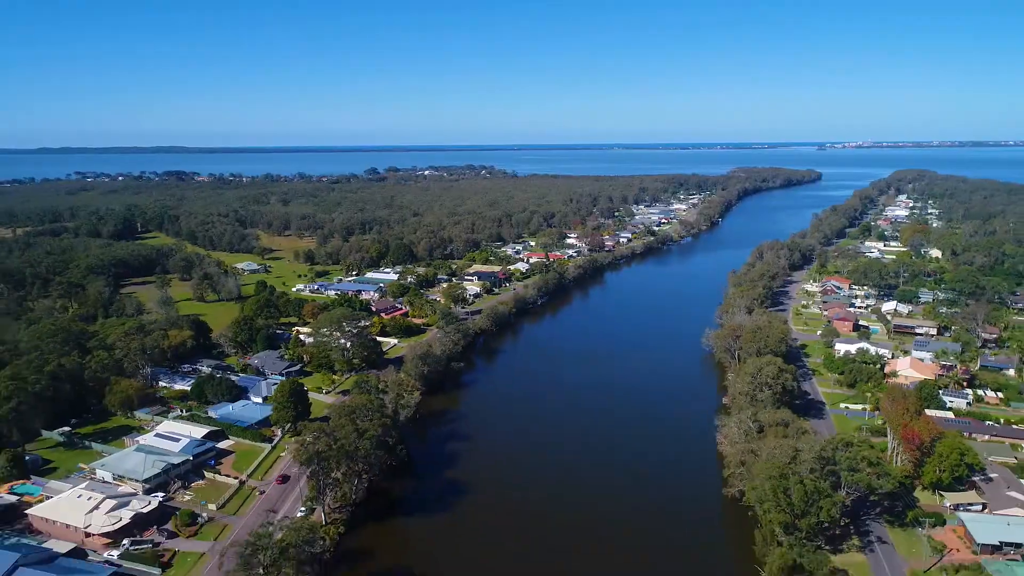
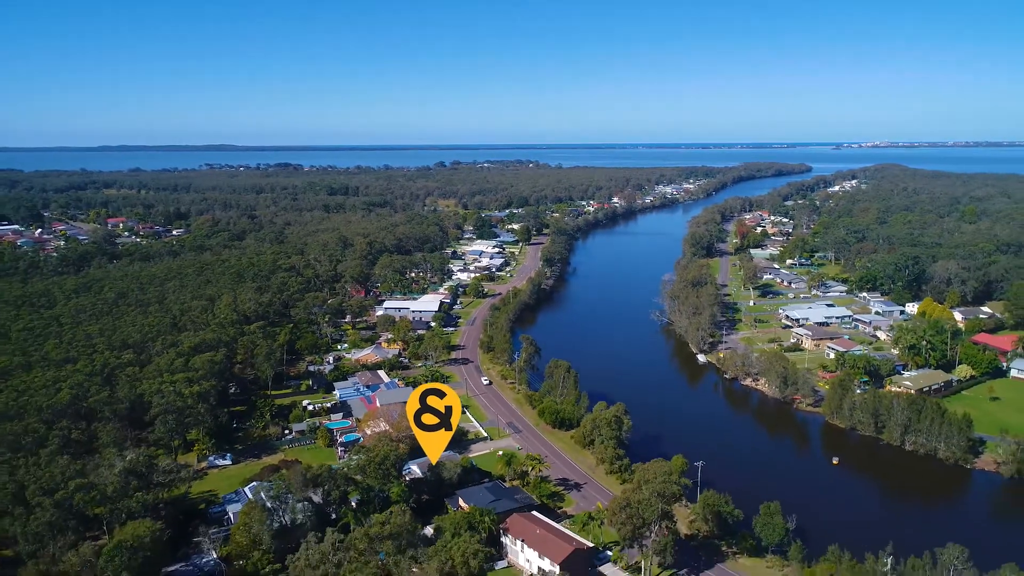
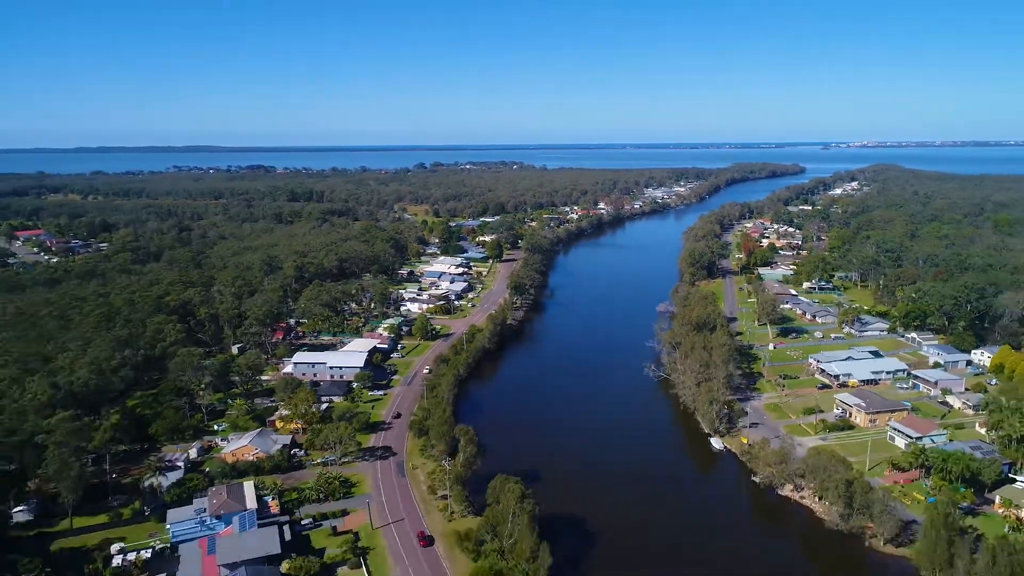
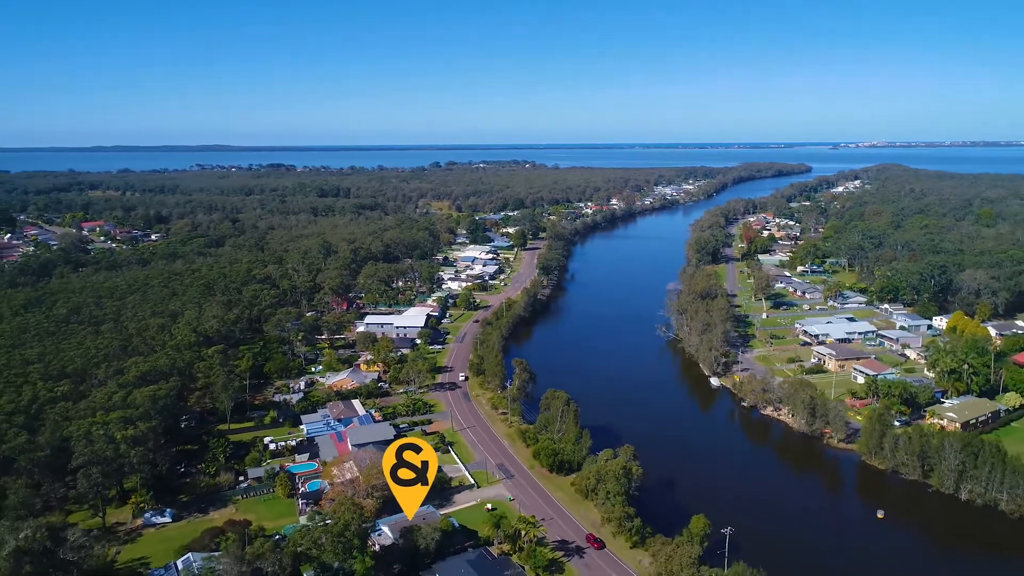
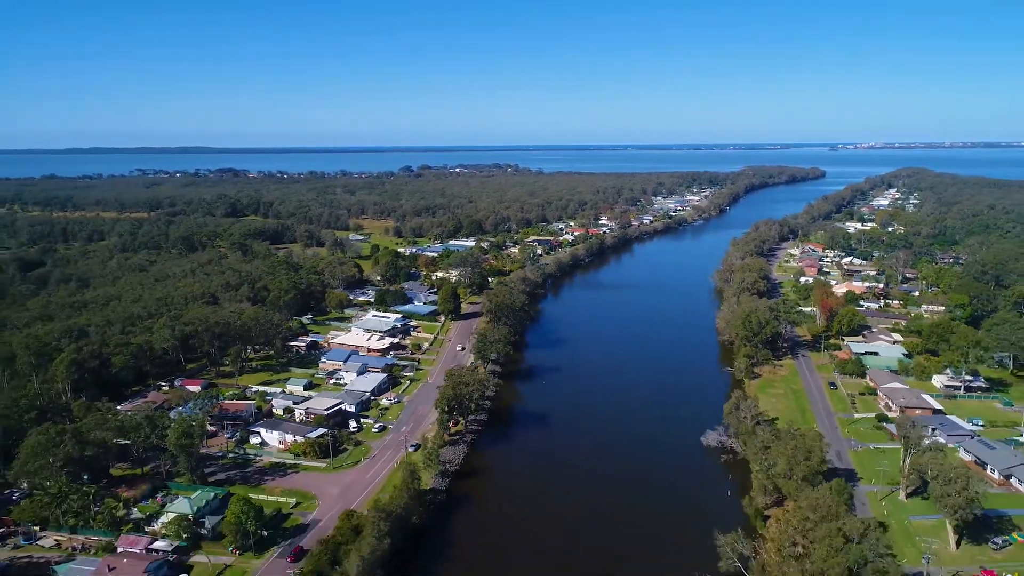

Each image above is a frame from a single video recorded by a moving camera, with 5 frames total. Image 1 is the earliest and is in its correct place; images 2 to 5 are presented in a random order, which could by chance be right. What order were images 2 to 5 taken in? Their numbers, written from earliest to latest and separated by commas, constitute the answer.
5, 3, 4, 2
